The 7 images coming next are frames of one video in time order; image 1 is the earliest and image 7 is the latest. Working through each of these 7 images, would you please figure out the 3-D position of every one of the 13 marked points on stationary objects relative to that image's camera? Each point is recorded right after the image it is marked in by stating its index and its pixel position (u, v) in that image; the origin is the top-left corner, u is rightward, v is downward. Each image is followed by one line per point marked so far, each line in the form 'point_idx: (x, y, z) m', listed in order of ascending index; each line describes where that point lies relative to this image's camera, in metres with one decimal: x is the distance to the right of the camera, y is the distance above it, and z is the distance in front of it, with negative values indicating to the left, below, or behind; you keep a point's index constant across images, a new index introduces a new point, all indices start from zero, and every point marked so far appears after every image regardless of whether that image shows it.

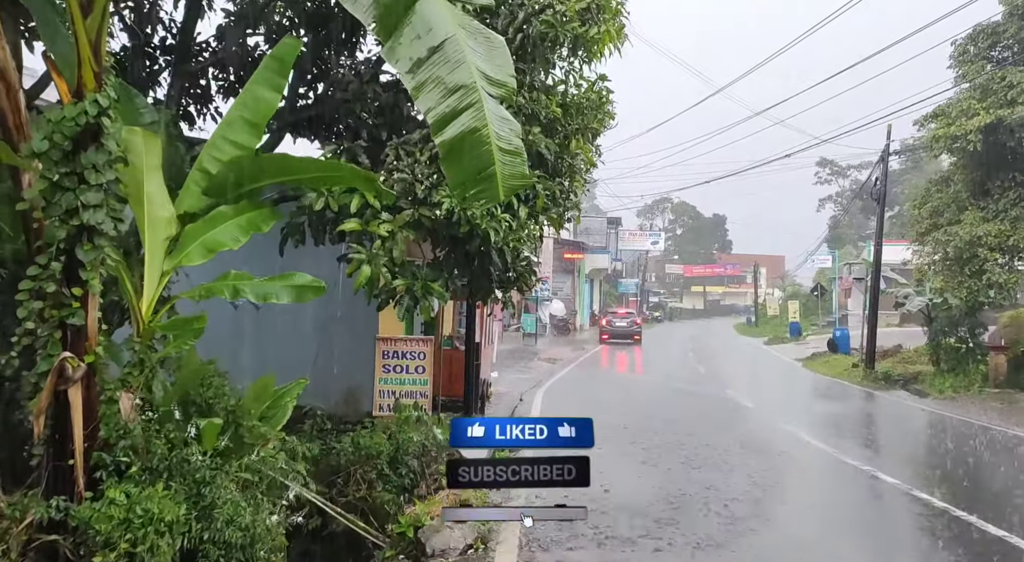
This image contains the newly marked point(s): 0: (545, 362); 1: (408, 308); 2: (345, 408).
0: (+0.7, -1.9, +19.0) m
1: (-0.6, -0.2, +5.1) m
2: (-1.7, -1.3, +8.8) m
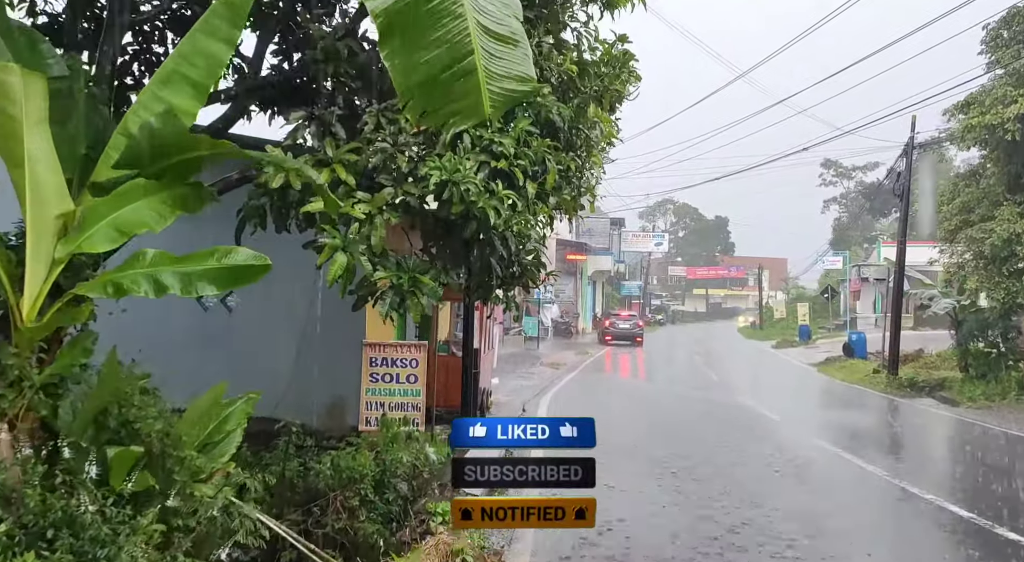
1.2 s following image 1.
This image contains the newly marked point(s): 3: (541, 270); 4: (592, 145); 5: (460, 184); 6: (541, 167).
0: (+0.8, -1.9, +18.0) m
1: (-0.6, -0.1, +4.2) m
2: (-1.7, -1.3, +7.8) m
3: (+0.2, +0.1, +5.4) m
4: (+0.5, +0.8, +4.9) m
5: (-0.2, +0.5, +4.0) m
6: (+0.2, +0.6, +4.4) m
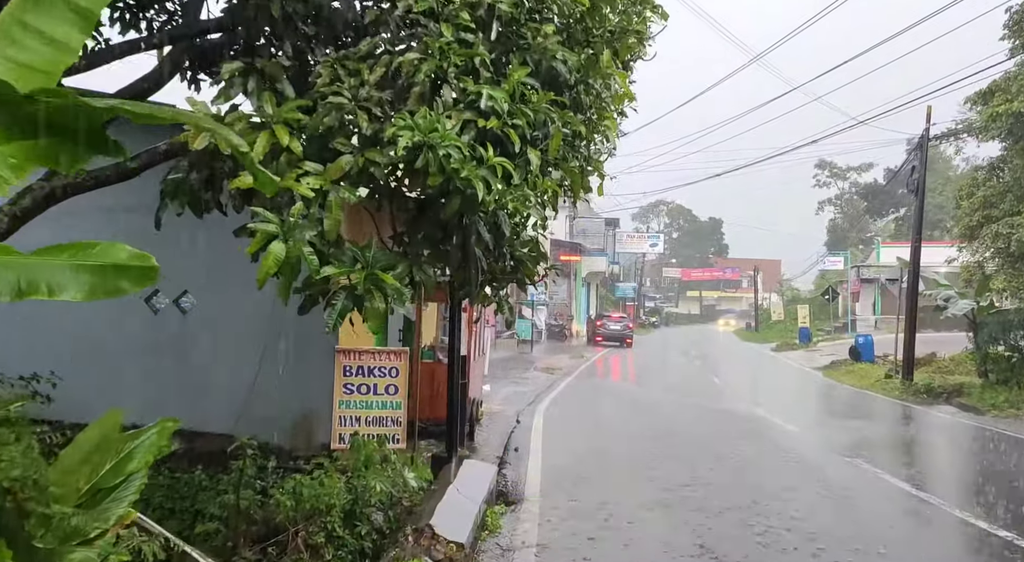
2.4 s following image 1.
0: (+0.6, -2.0, +17.1) m
1: (-0.6, -0.1, +3.2) m
2: (-1.8, -1.3, +6.9) m
3: (+0.1, +0.1, +4.5) m
4: (+0.4, +0.8, +4.0) m
5: (-0.3, +0.5, +3.1) m
6: (+0.1, +0.6, +3.5) m
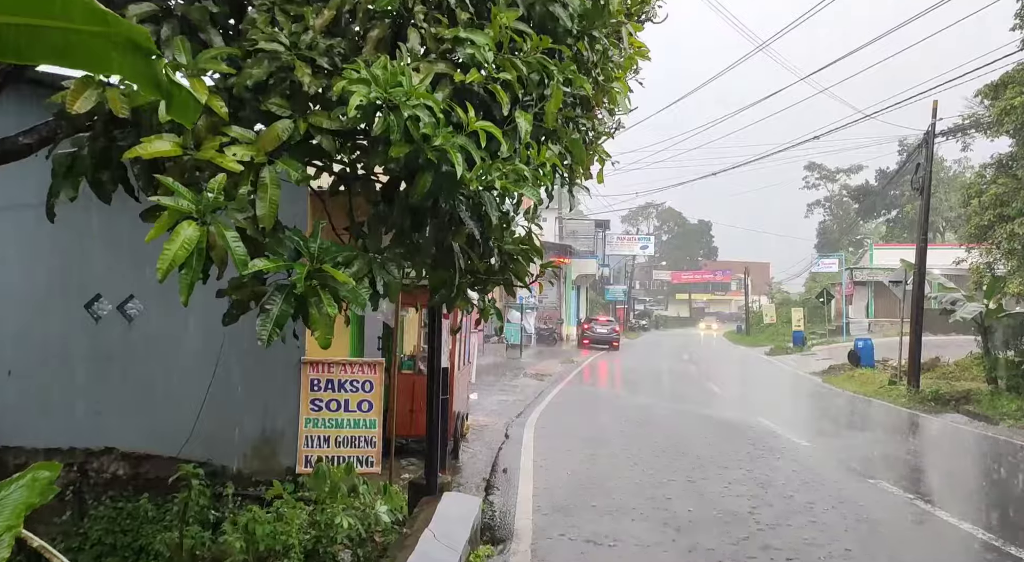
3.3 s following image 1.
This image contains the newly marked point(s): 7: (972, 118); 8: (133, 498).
0: (+0.4, -2.0, +16.4) m
1: (-0.7, -0.1, +2.5) m
2: (-1.9, -1.3, +6.1) m
3: (+0.1, +0.1, +3.7) m
4: (+0.4, +0.8, +3.2) m
5: (-0.3, +0.5, +2.4) m
6: (+0.1, +0.6, +2.8) m
7: (+7.9, +2.8, +14.6) m
8: (-2.5, -1.4, +5.6) m
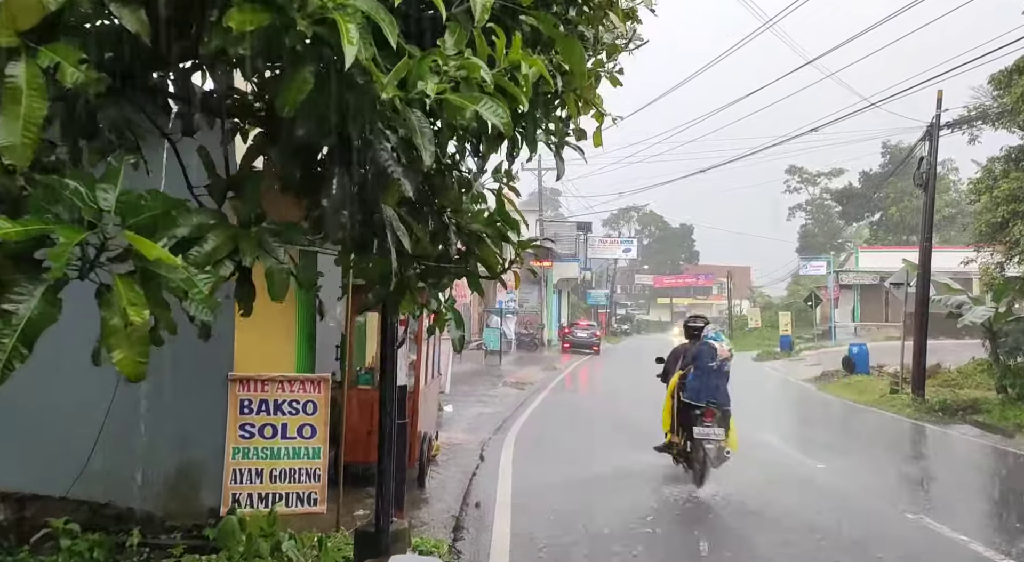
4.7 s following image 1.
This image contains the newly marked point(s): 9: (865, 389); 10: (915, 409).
0: (0.0, -2.1, +15.3) m
1: (-0.8, -0.1, +1.4) m
2: (-2.0, -1.3, +5.0) m
3: (0.0, +0.1, +2.7) m
4: (+0.3, +0.8, +2.2) m
5: (-0.4, +0.5, +1.3) m
6: (0.0, +0.6, +1.7) m
7: (+7.5, +2.8, +13.8) m
8: (-2.6, -1.4, +4.4) m
9: (+6.9, -2.1, +16.5) m
10: (+6.8, -2.2, +14.2) m
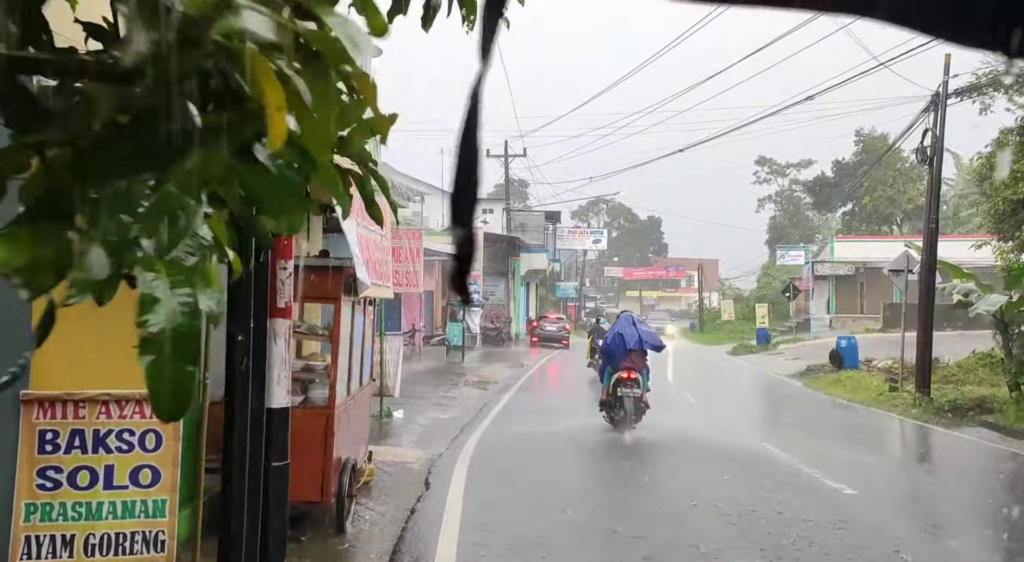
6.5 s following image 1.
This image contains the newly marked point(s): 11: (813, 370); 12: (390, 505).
0: (-0.6, -1.9, +13.7) m
1: (-0.9, 0.0, -0.3) m
2: (-2.3, -1.2, +3.3) m
3: (-0.2, +0.2, +1.0) m
4: (+0.1, +0.9, +0.6) m
5: (-0.5, +0.6, -0.4) m
6: (-0.1, +0.7, +0.1) m
7: (+7.0, +3.0, +12.4) m
8: (-2.9, -1.3, +2.7) m
9: (+6.2, -1.9, +15.1) m
10: (+6.2, -1.9, +12.9) m
11: (+6.6, -2.0, +18.7) m
12: (-0.9, -1.6, +6.1) m
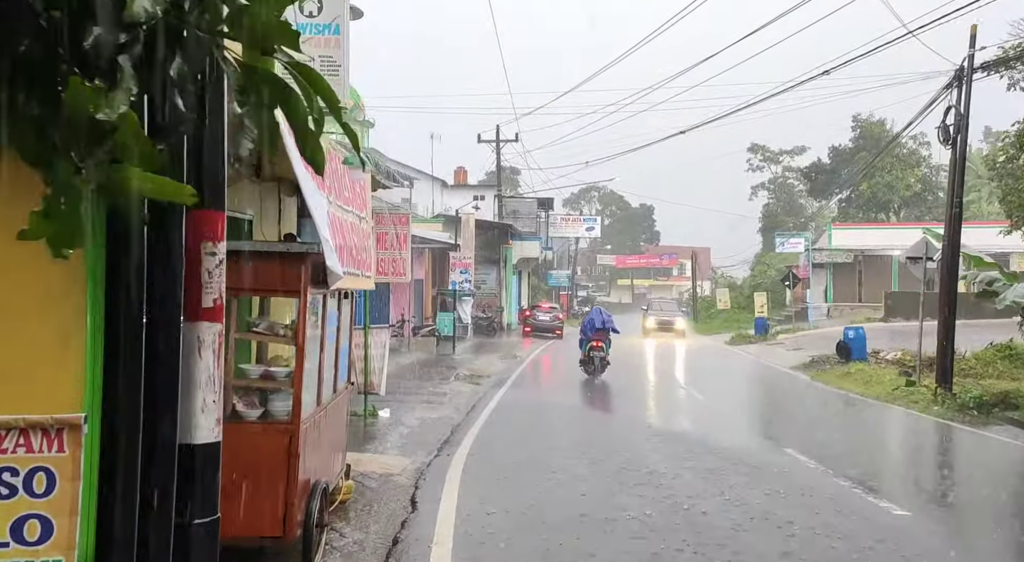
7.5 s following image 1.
0: (-0.7, -1.7, +12.8) m
1: (-0.8, 0.0, -1.1) m
2: (-2.2, -1.2, +2.4) m
3: (-0.1, +0.2, +0.2) m
4: (+0.2, +0.9, -0.3) m
5: (-0.4, +0.6, -1.2) m
6: (-0.1, +0.7, -0.8) m
7: (+6.9, +3.2, +11.6) m
8: (-2.8, -1.3, +1.8) m
9: (+6.1, -1.7, +14.4) m
10: (+6.1, -1.8, +12.1) m
11: (+6.5, -1.7, +18.0) m
12: (-0.9, -1.5, +5.2) m
